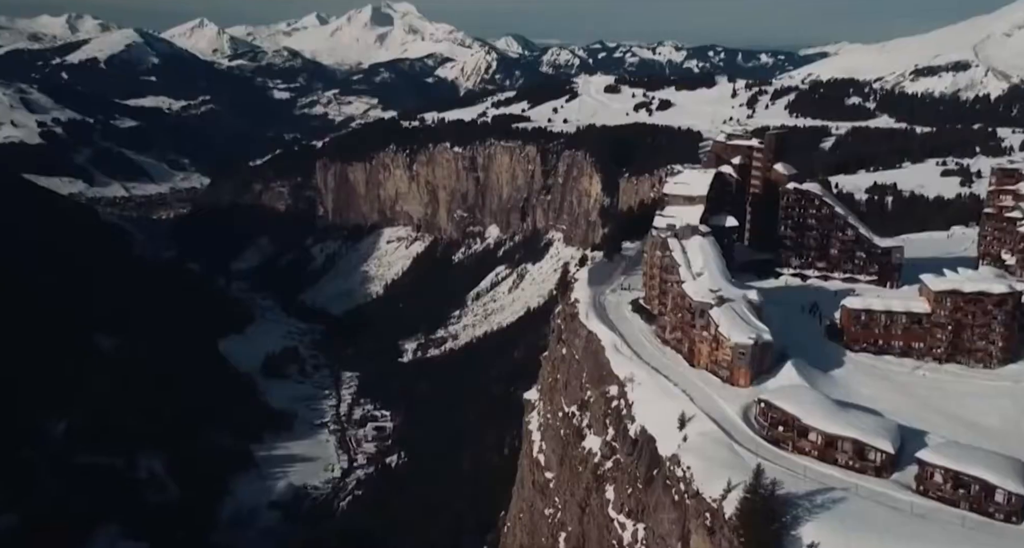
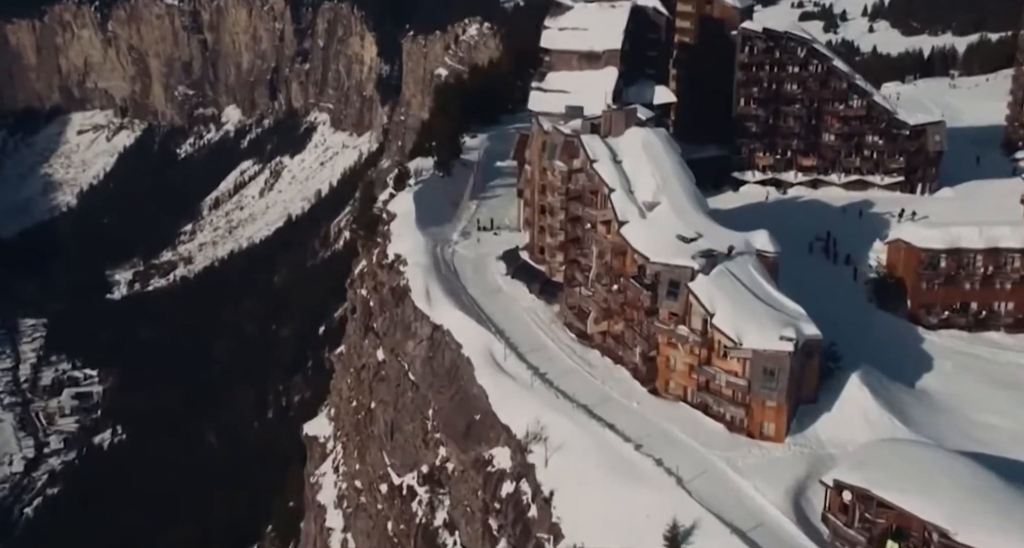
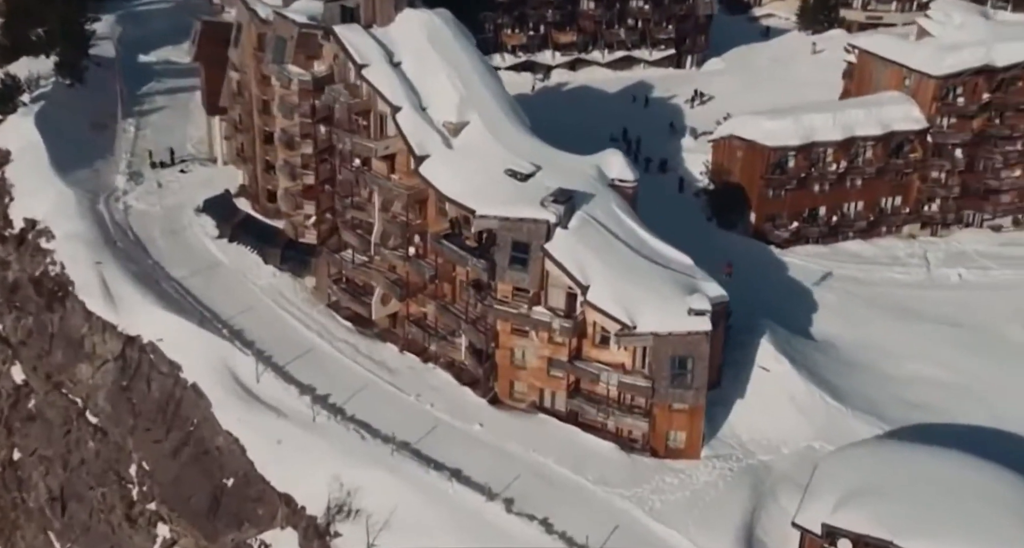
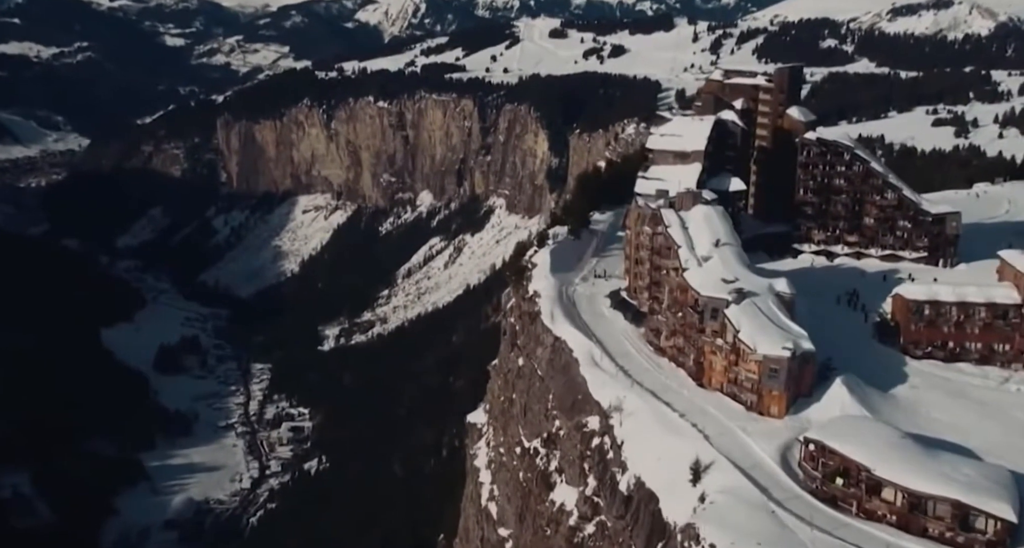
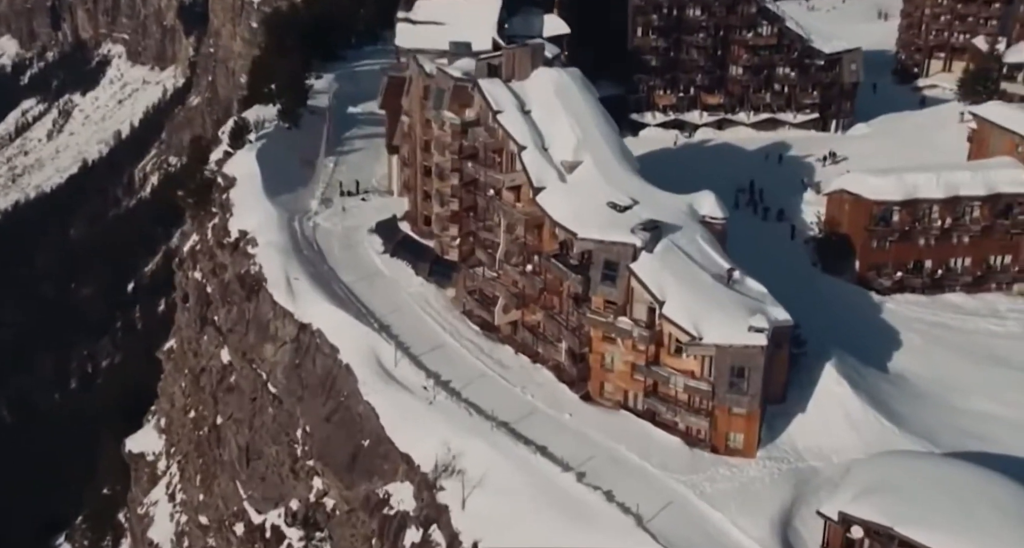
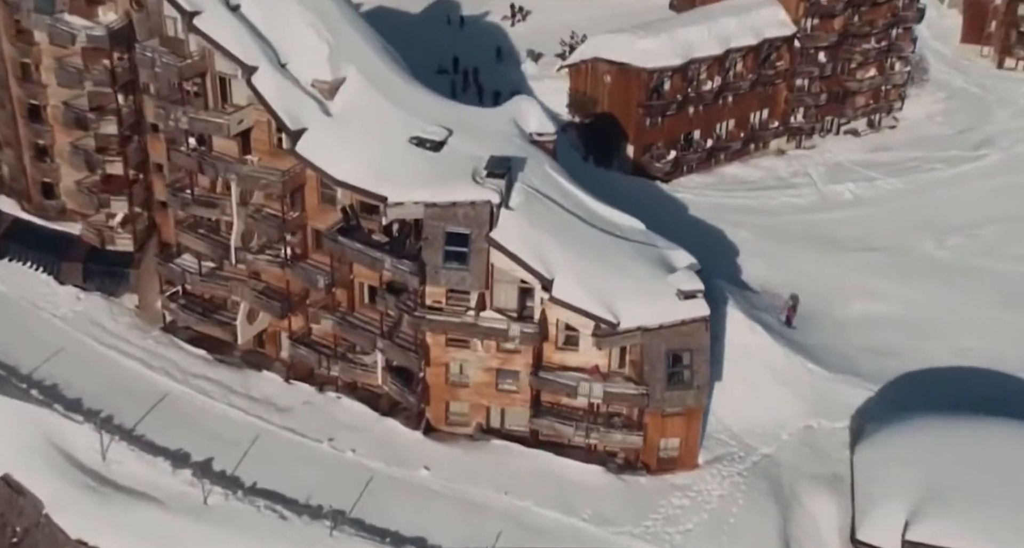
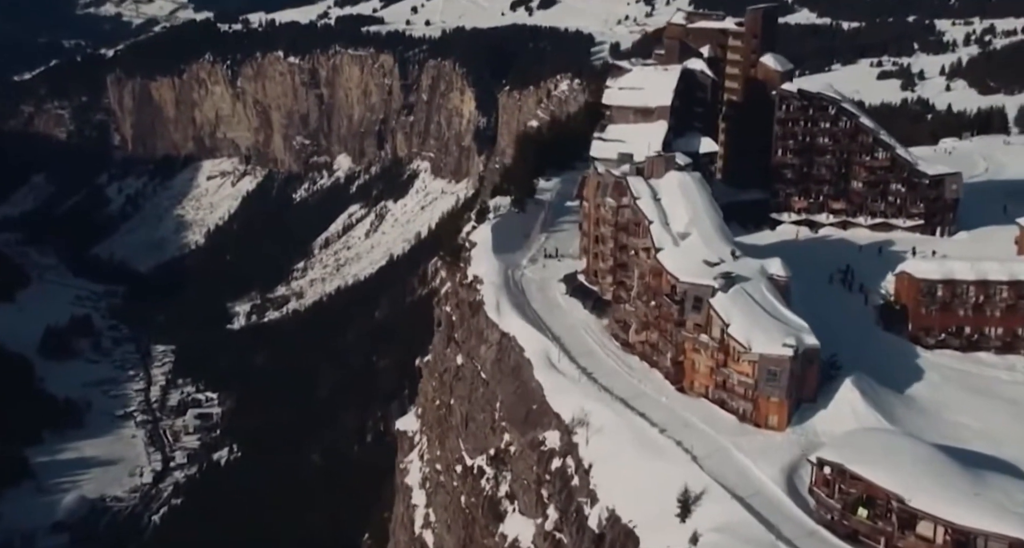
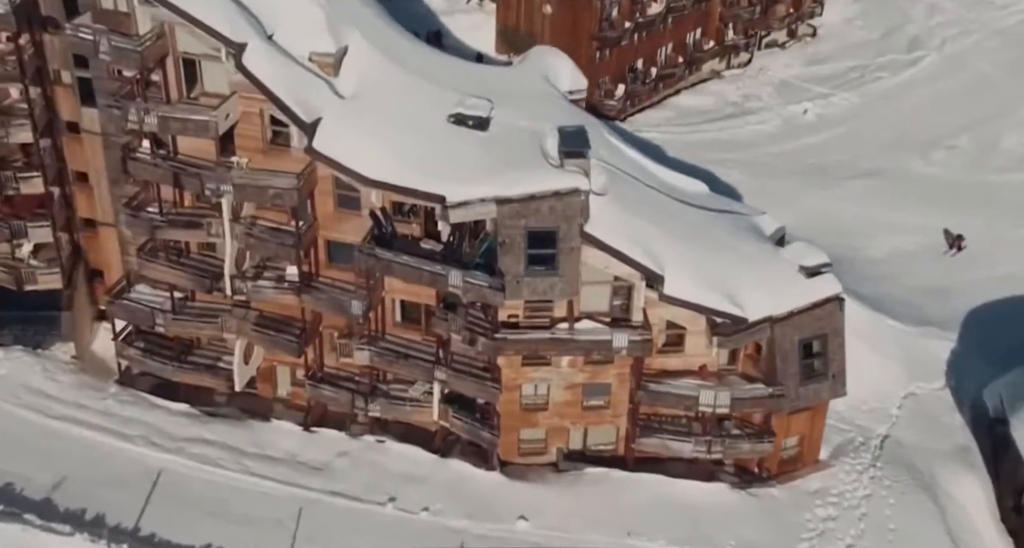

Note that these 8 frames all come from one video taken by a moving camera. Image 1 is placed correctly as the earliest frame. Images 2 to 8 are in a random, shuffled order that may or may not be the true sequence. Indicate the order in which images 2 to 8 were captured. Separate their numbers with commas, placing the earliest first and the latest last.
4, 7, 2, 5, 3, 6, 8
